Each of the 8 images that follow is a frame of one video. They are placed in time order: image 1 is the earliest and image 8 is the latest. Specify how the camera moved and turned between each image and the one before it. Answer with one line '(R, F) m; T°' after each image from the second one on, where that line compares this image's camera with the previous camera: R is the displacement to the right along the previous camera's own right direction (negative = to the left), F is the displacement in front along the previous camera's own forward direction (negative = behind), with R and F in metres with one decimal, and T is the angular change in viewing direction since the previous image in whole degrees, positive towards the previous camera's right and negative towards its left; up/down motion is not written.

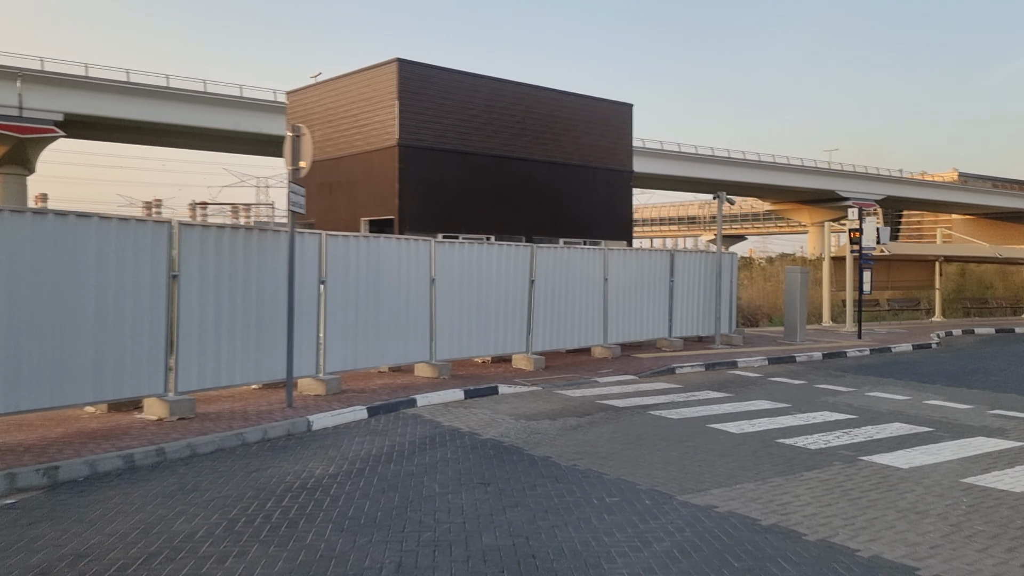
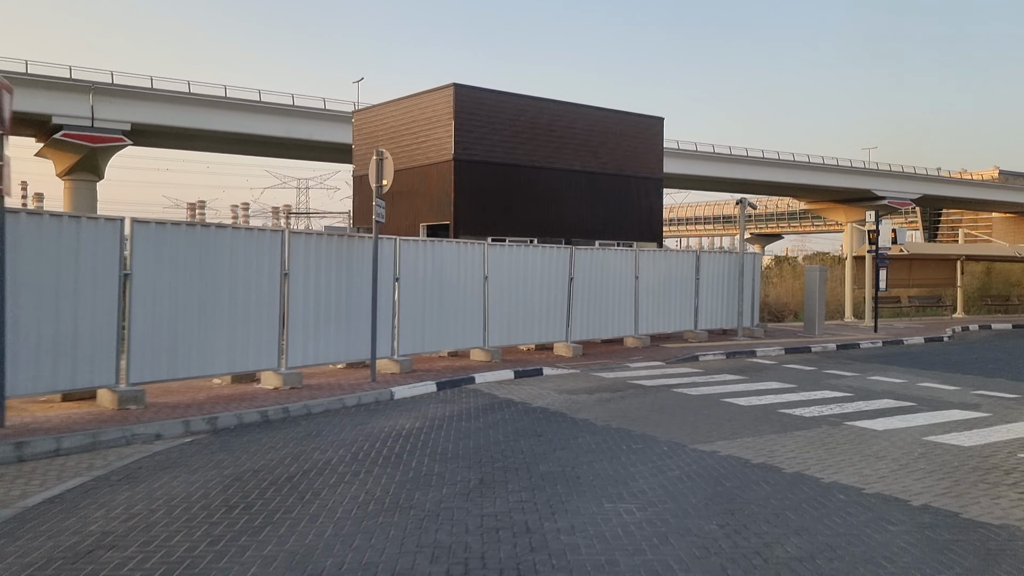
(-0.1, -2.1) m; -2°
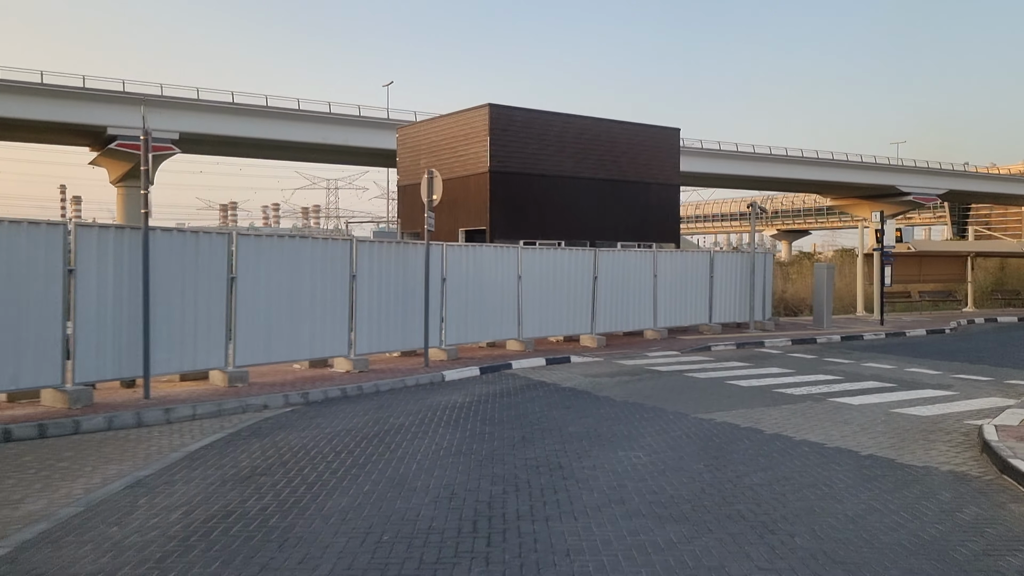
(-0.1, -2.1) m; -2°
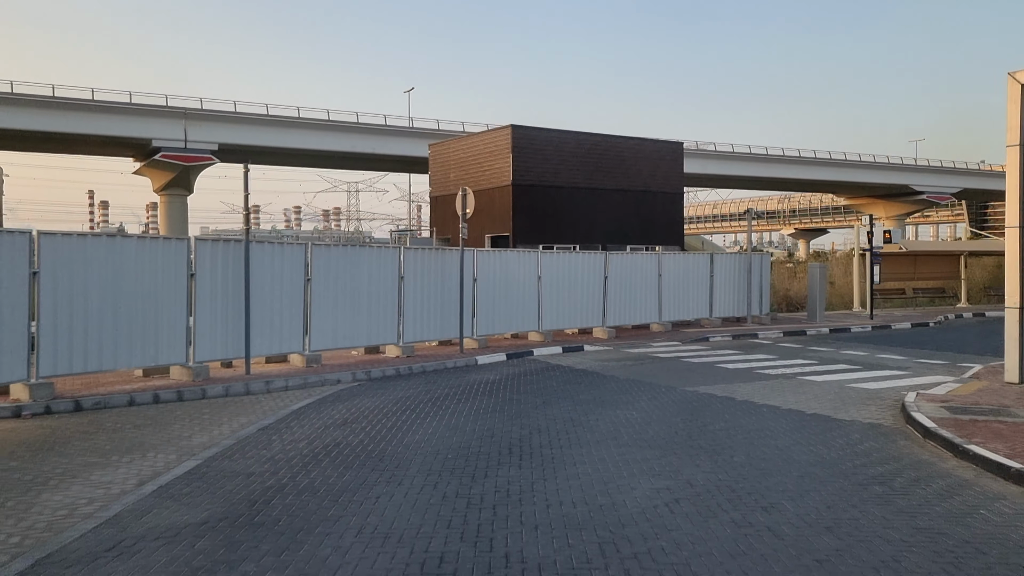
(0.0, -2.7) m; -1°
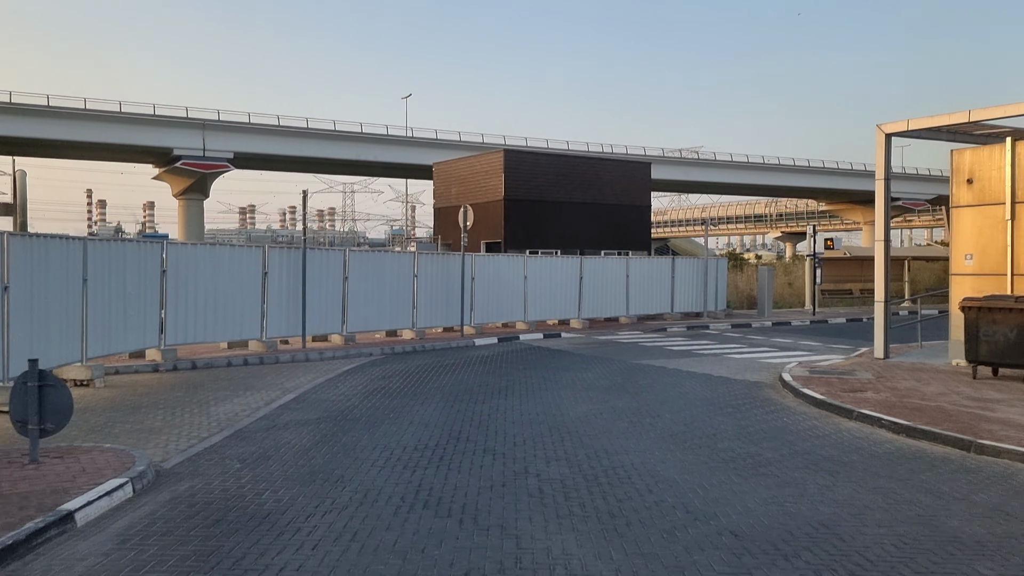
(+0.1, -4.4) m; 0°
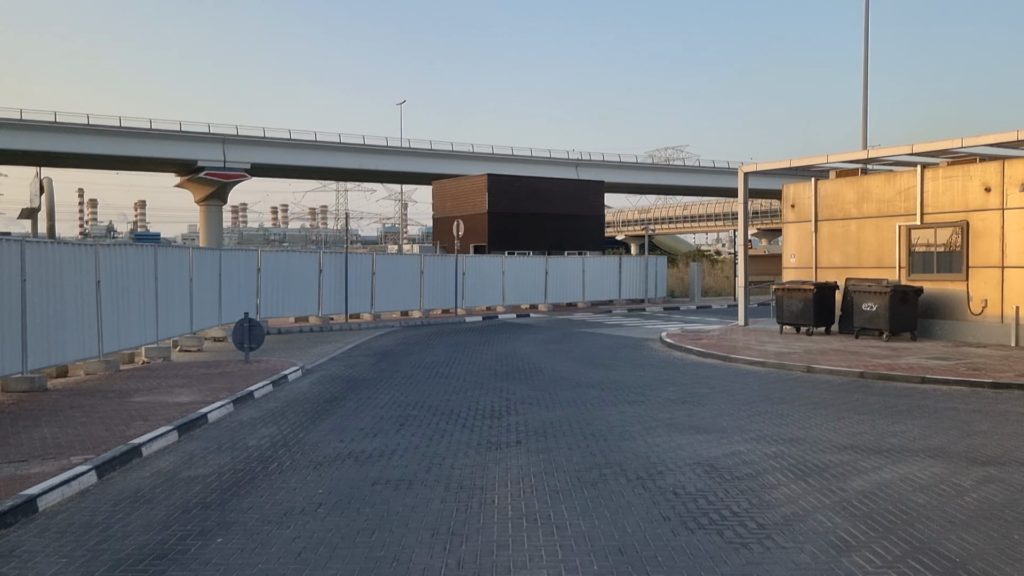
(+0.4, -8.0) m; +1°
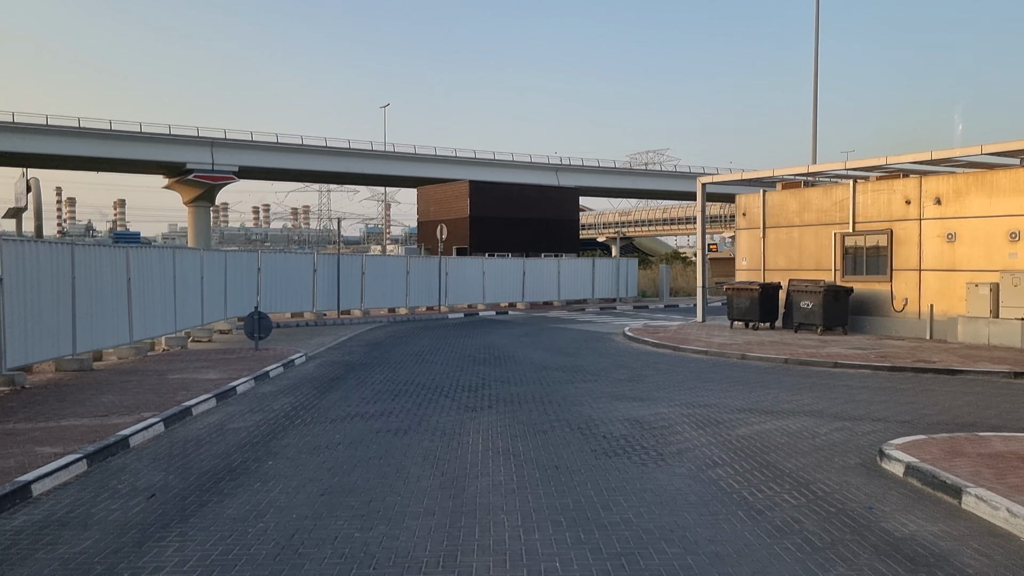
(+0.1, -2.4) m; +1°
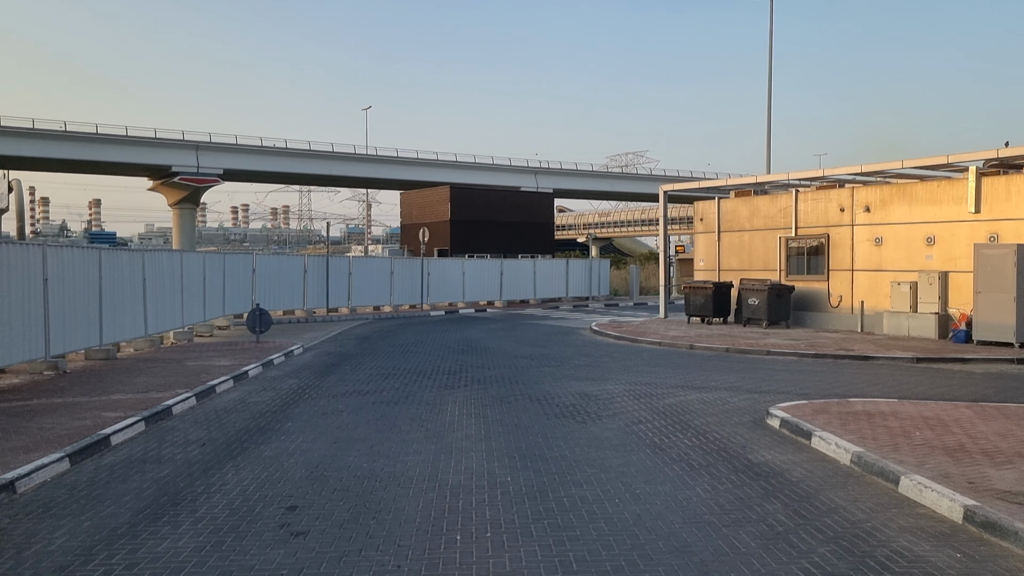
(+0.2, -2.2) m; +1°
